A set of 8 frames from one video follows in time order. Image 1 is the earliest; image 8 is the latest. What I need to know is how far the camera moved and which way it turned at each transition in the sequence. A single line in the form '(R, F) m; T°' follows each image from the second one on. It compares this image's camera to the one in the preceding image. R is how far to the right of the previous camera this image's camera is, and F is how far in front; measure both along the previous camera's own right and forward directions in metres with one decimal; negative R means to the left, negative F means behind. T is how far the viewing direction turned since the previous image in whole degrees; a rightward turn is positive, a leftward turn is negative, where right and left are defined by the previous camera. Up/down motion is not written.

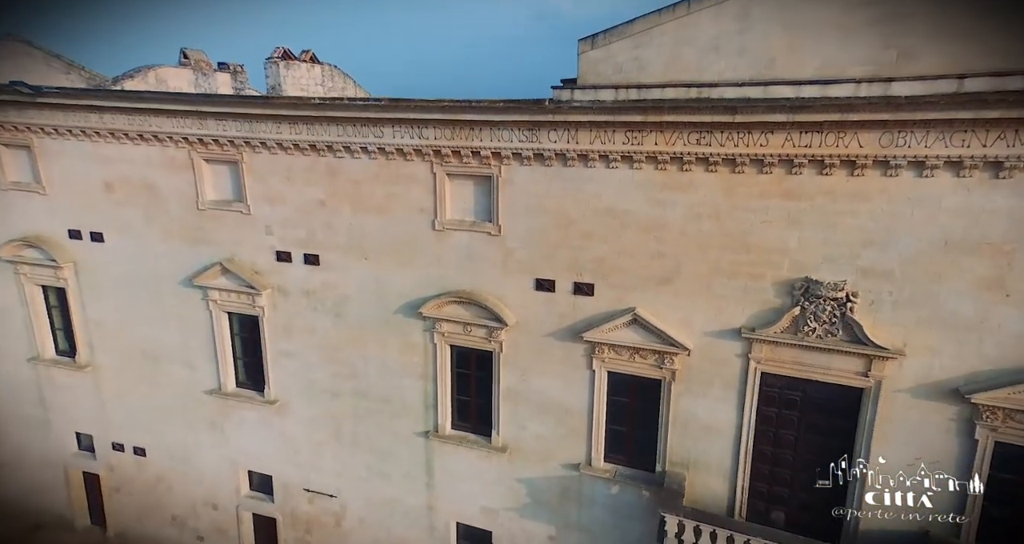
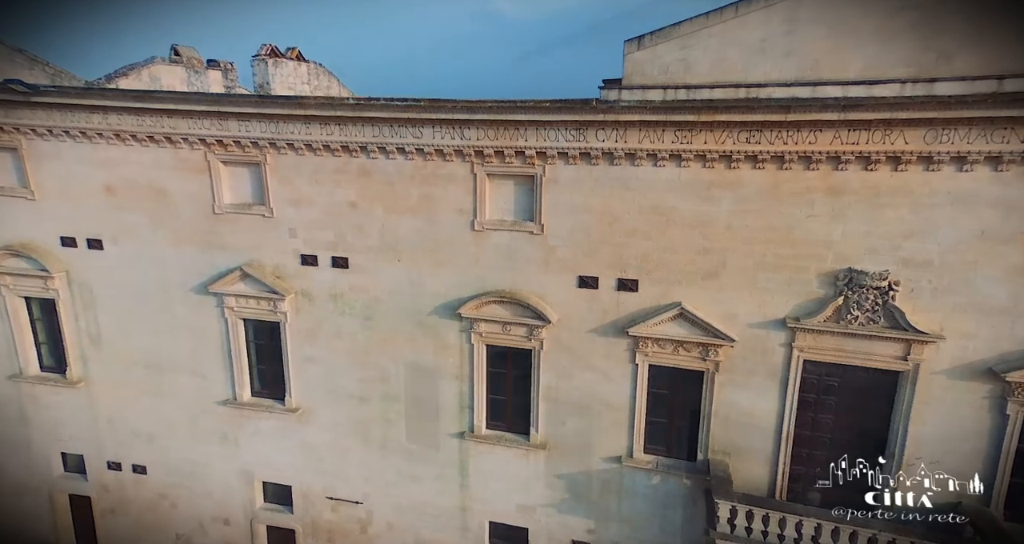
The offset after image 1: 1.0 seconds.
(-1.9, 0.0) m; +5°
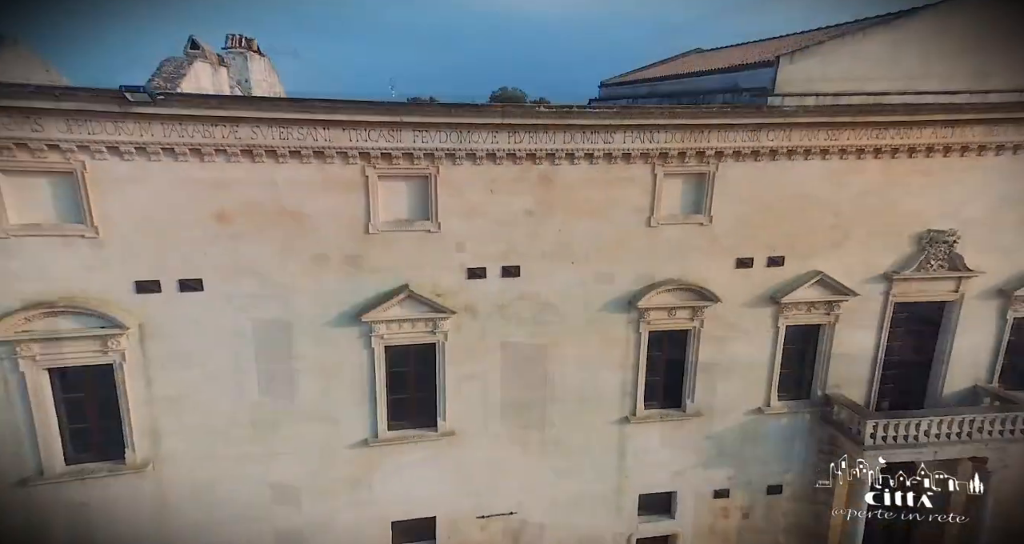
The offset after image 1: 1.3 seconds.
(+3.5, +0.2) m; -8°
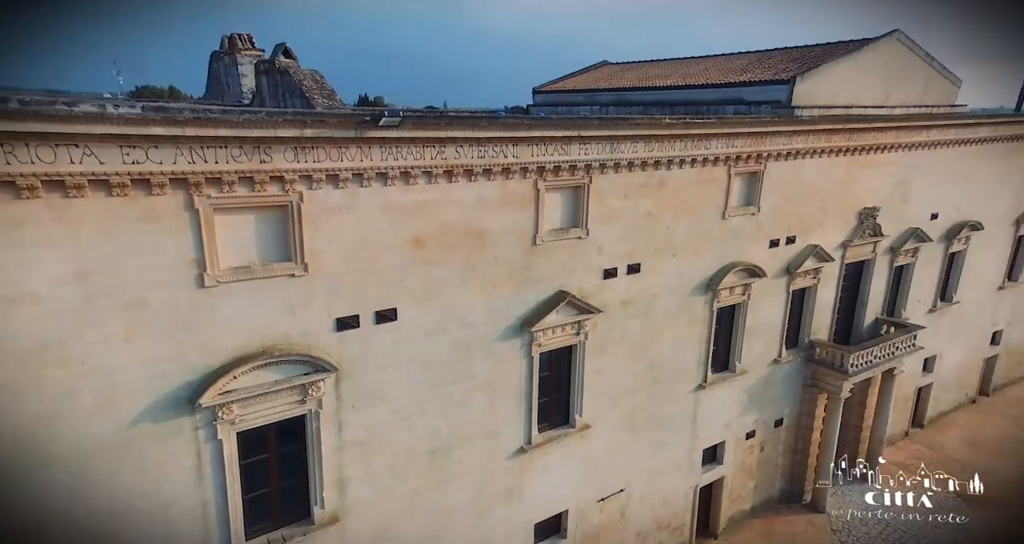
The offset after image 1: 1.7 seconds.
(-7.8, +0.7) m; +23°
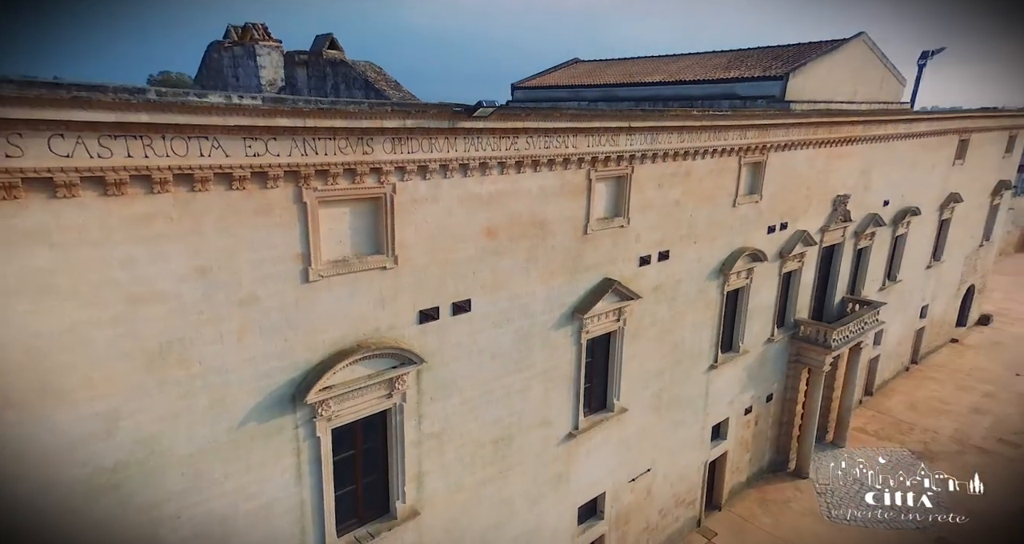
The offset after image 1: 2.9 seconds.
(-2.7, -0.1) m; +7°
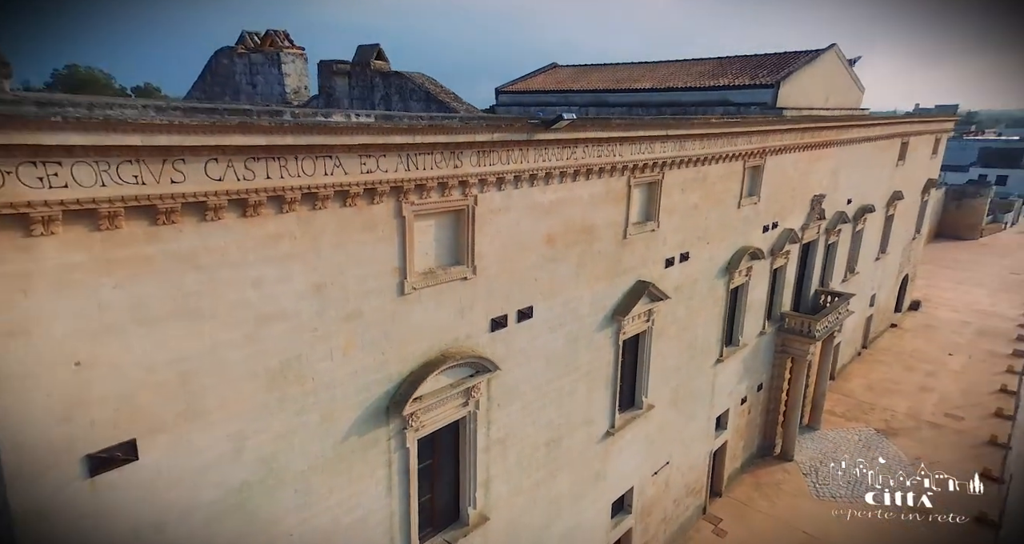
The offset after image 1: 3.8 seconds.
(-2.2, -0.2) m; +6°
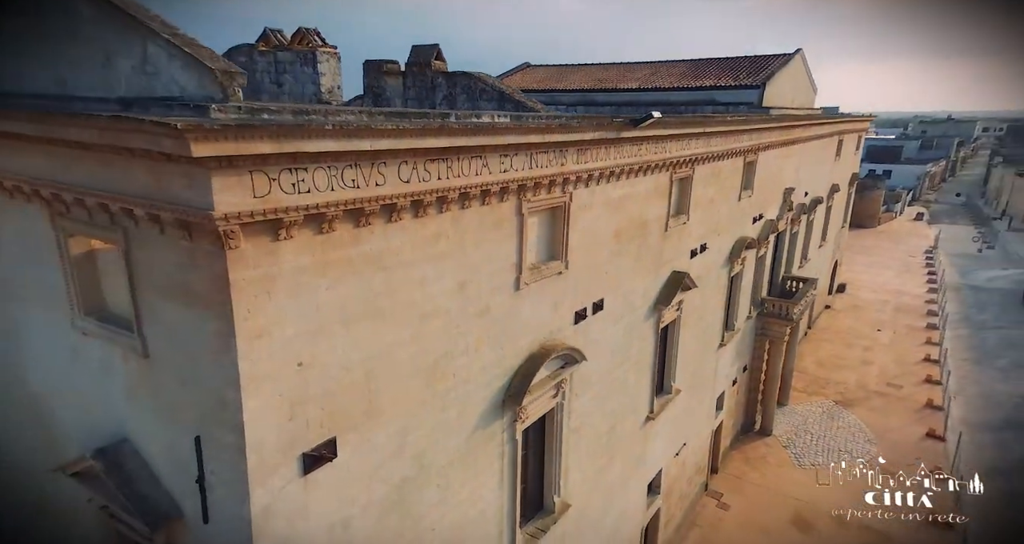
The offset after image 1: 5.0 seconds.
(-2.7, -0.2) m; +7°
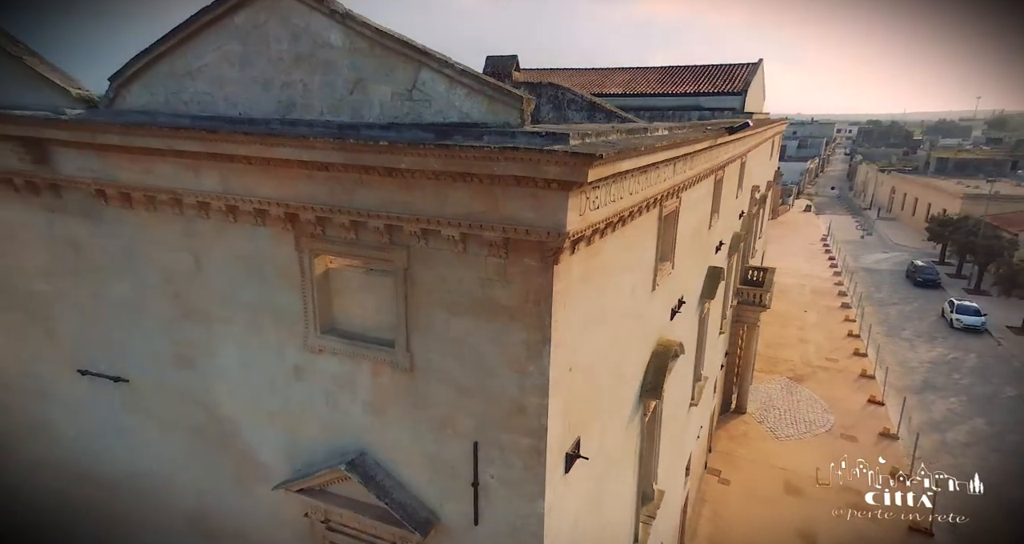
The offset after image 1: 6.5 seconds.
(-3.4, -0.3) m; +9°
